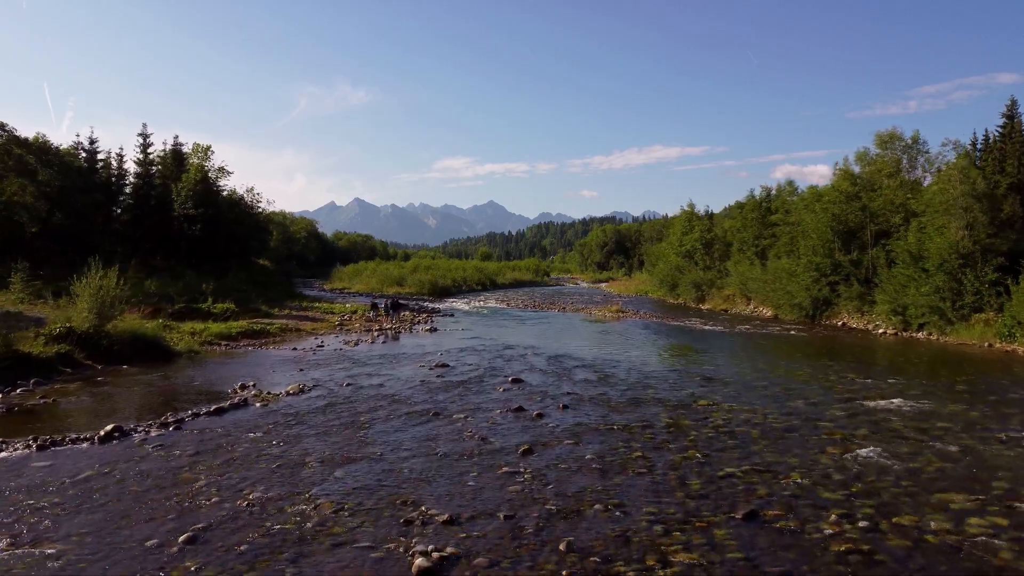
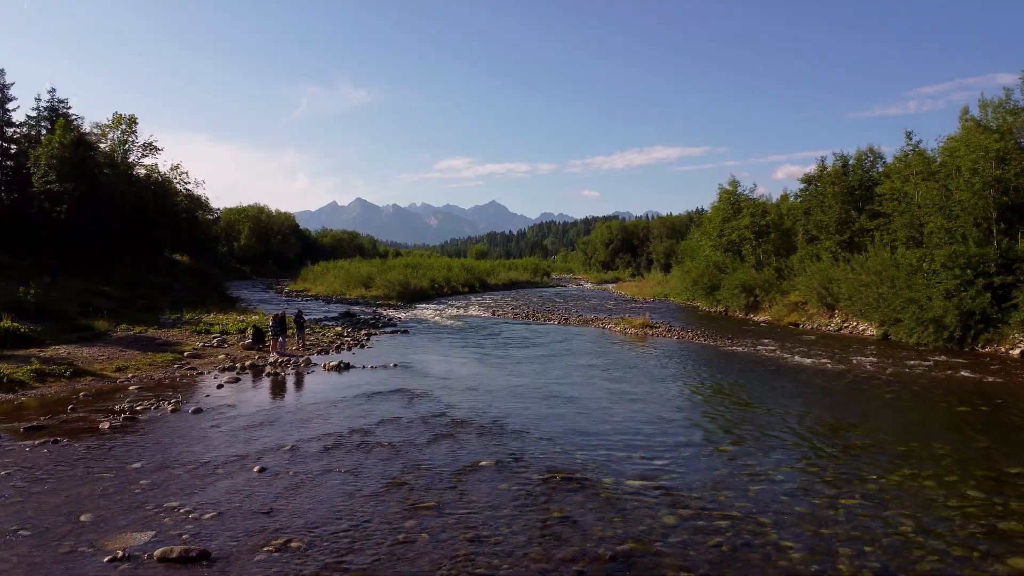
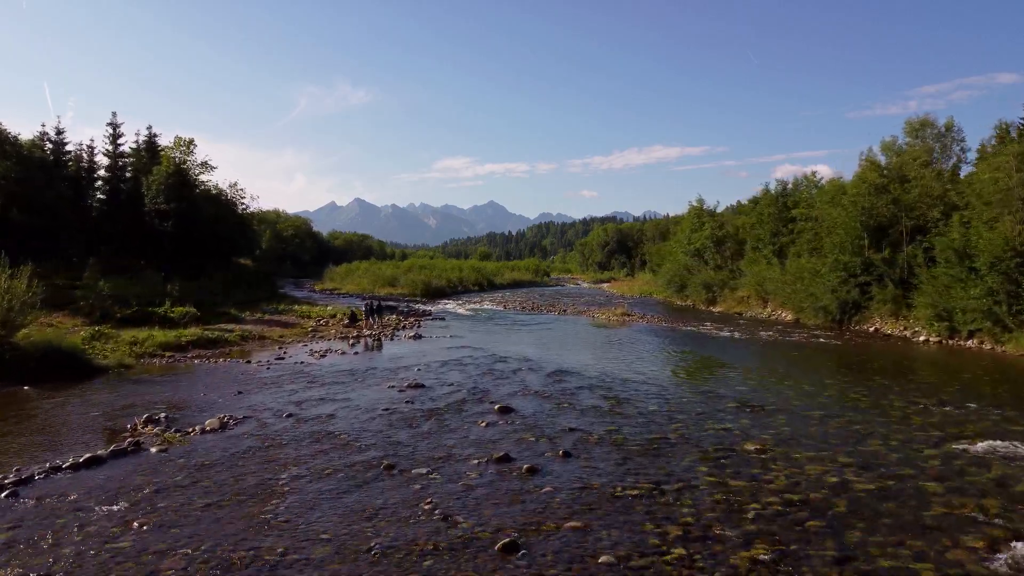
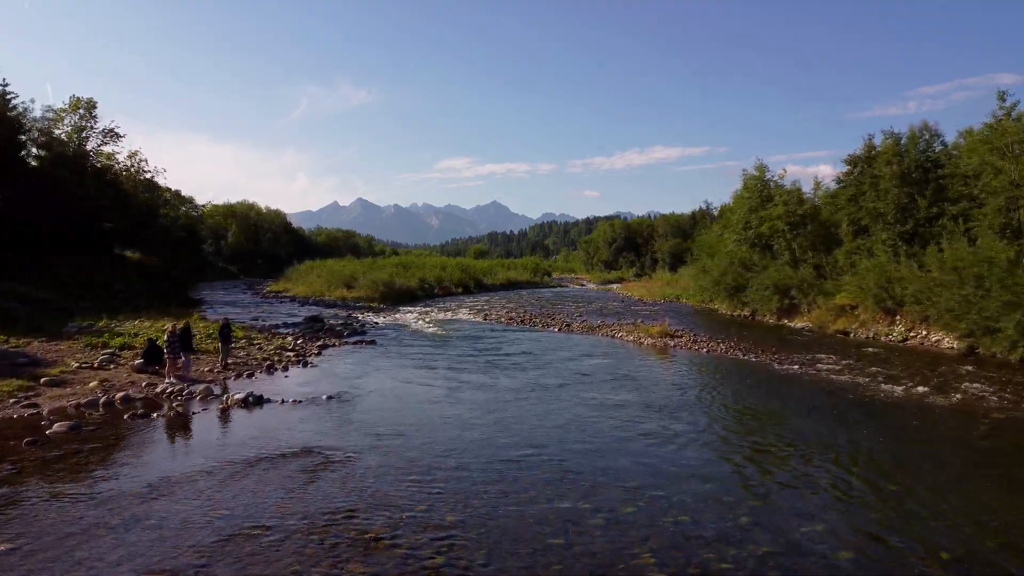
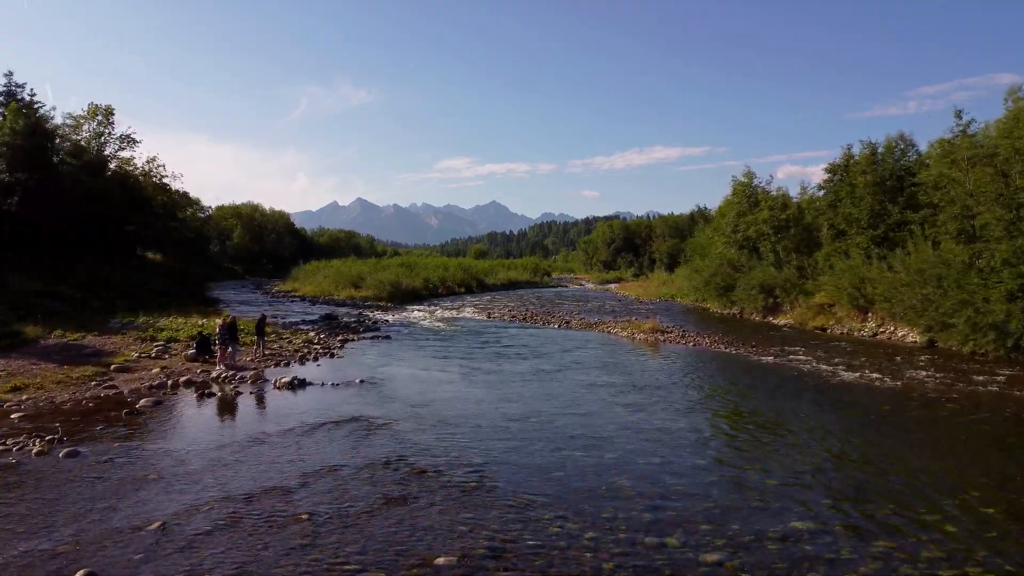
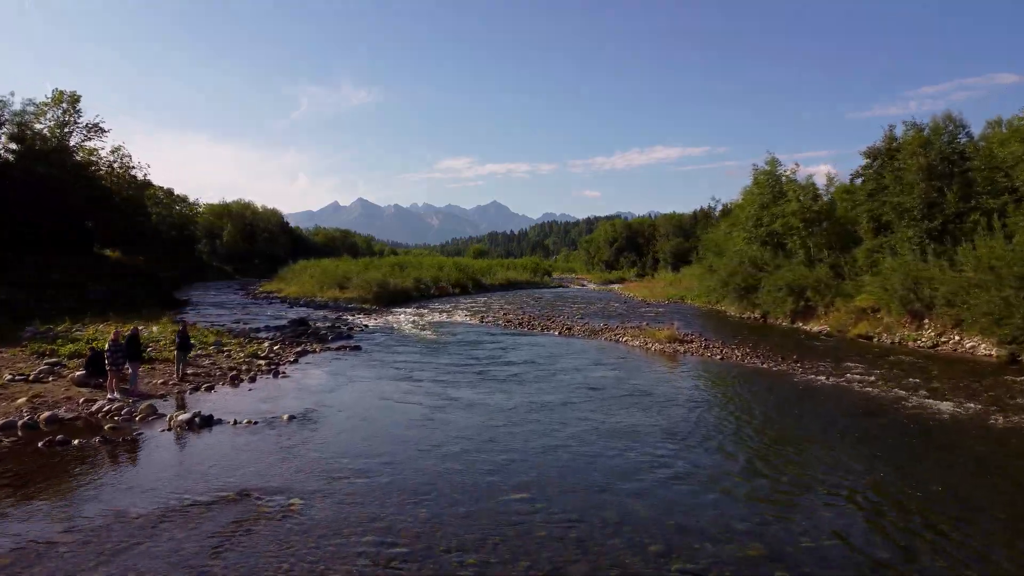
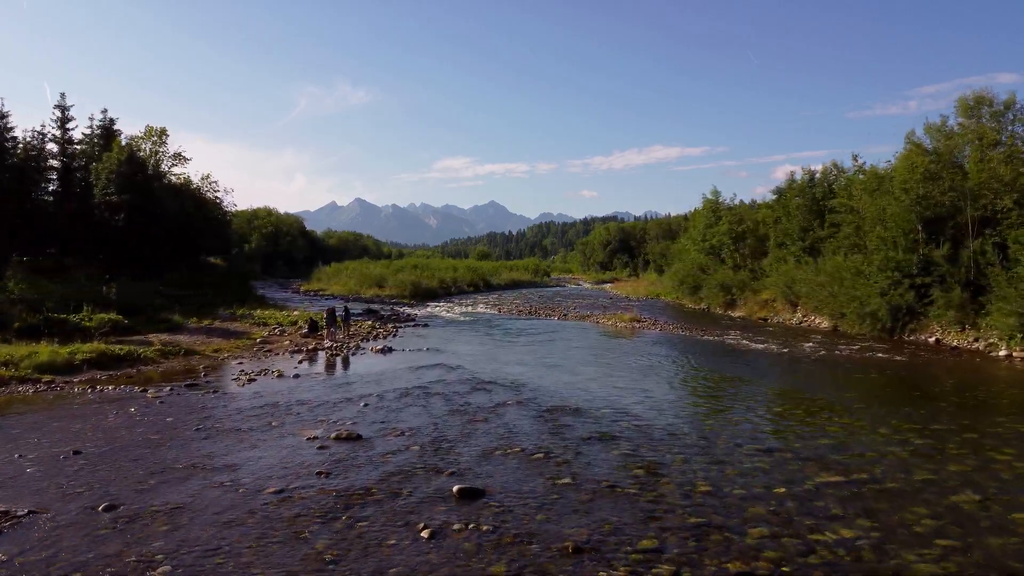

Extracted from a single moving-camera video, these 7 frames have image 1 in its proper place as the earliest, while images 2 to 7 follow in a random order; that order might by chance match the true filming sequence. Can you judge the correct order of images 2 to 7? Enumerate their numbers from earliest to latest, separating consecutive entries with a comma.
3, 7, 2, 5, 4, 6
